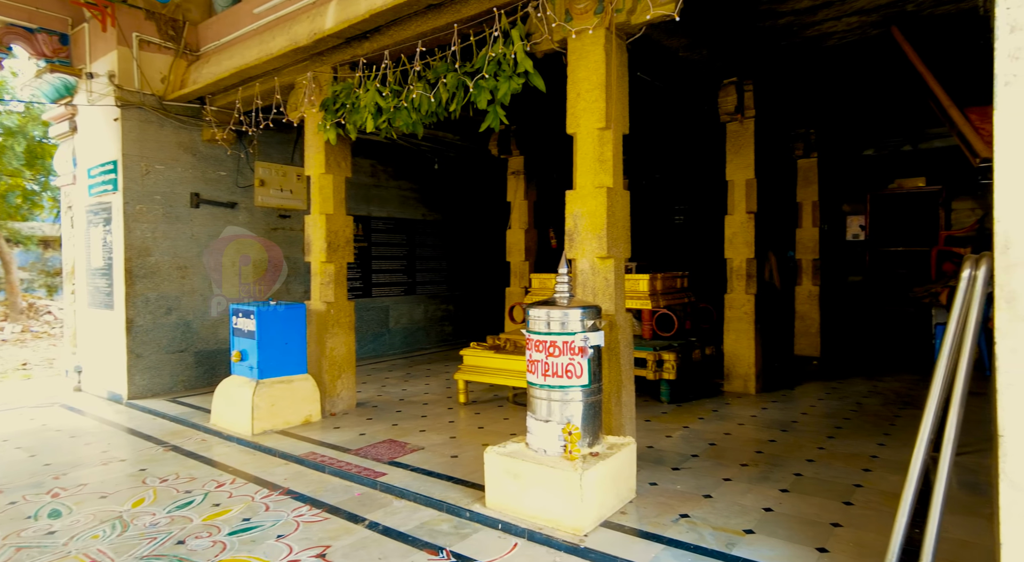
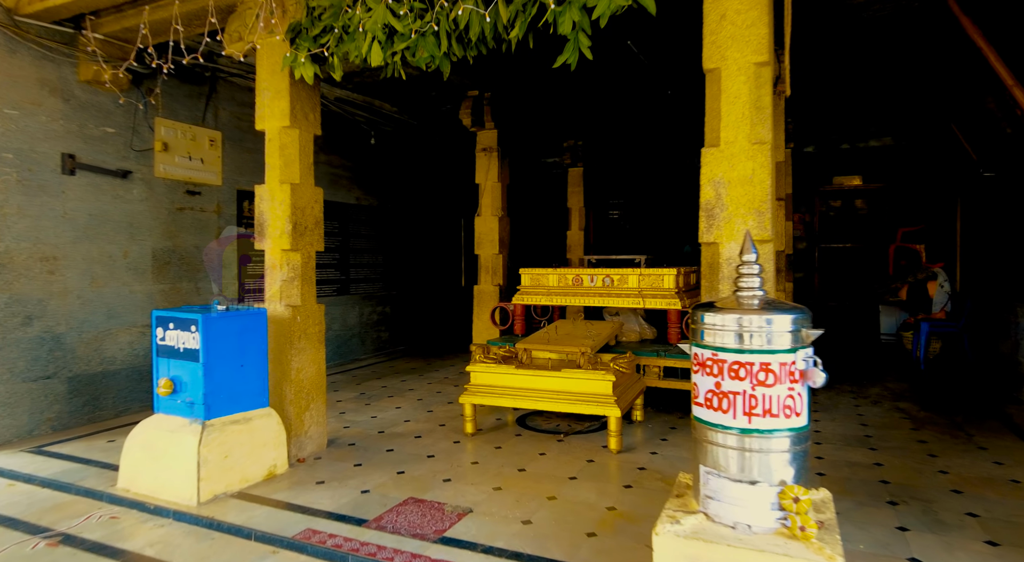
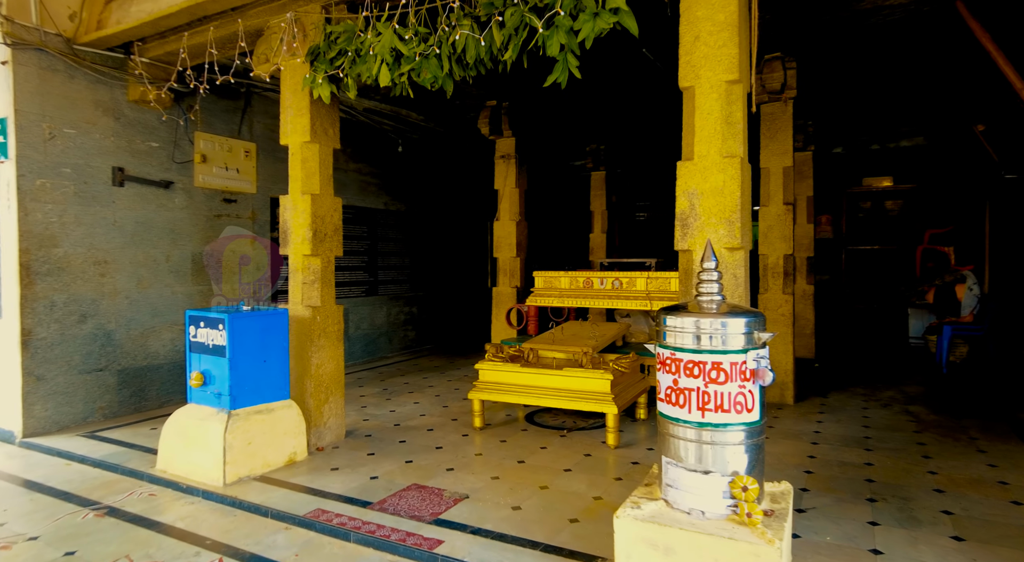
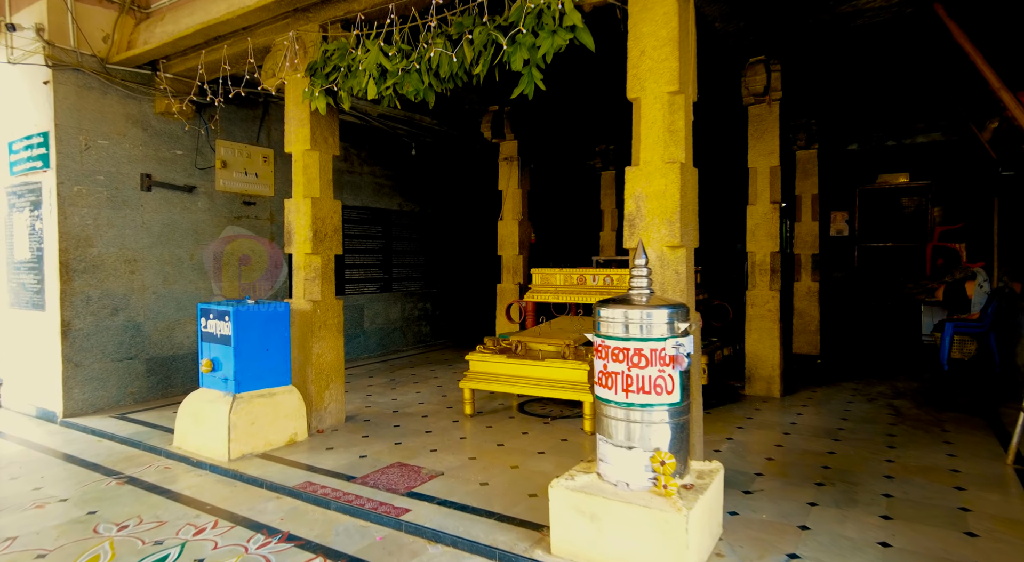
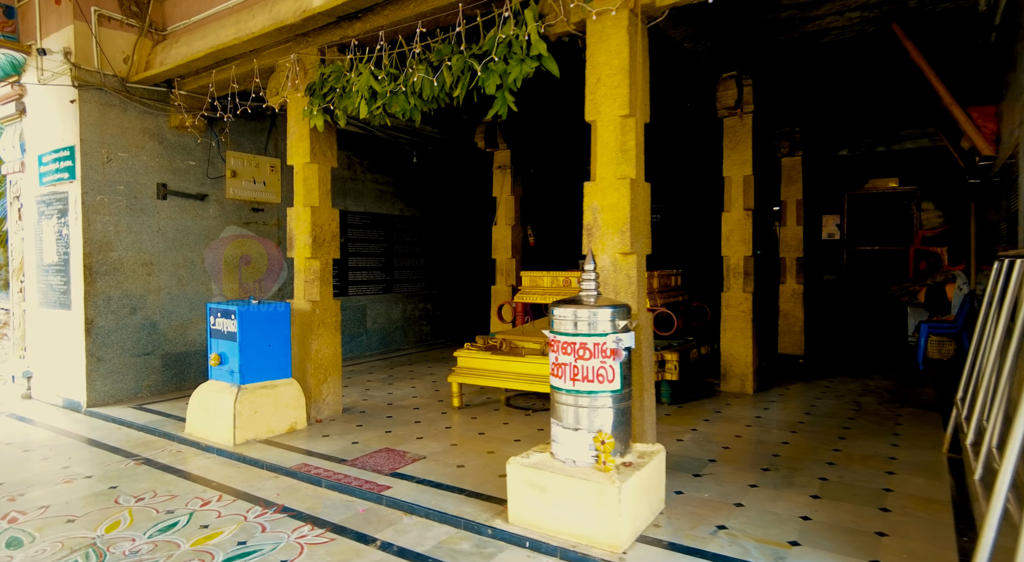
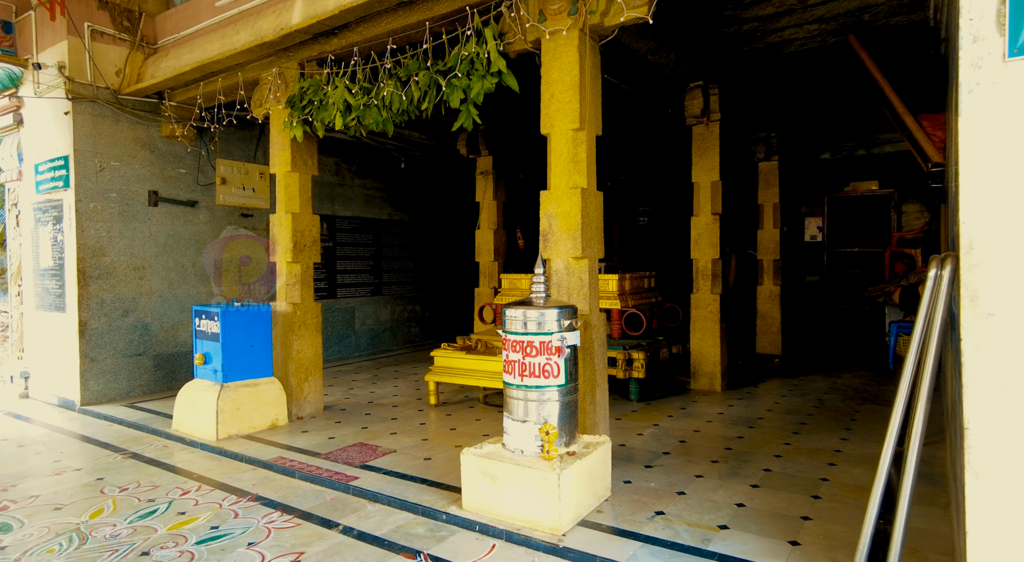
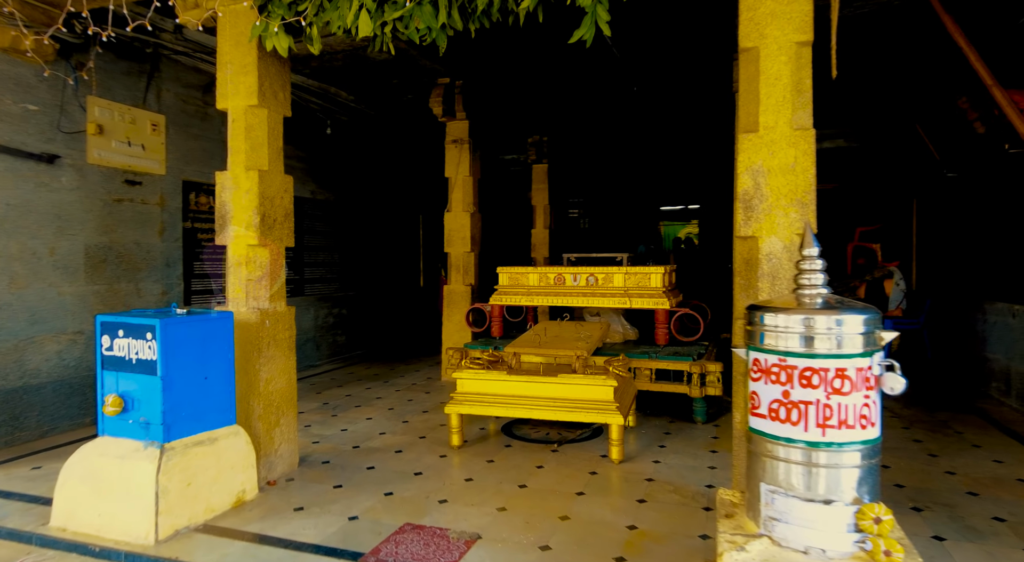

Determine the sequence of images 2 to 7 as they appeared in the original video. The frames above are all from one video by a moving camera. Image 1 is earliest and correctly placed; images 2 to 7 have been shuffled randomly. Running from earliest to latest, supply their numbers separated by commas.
6, 5, 4, 3, 2, 7
